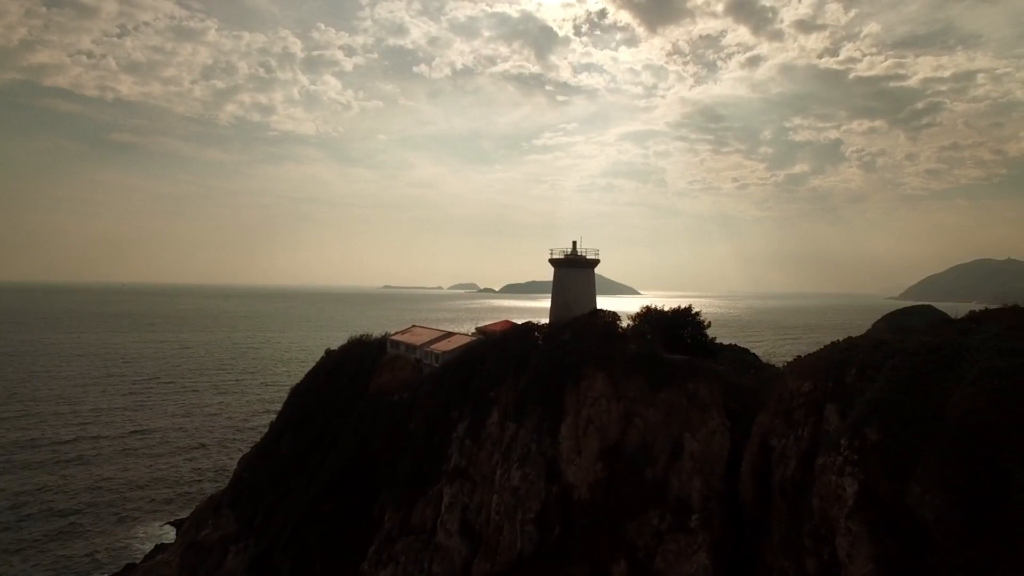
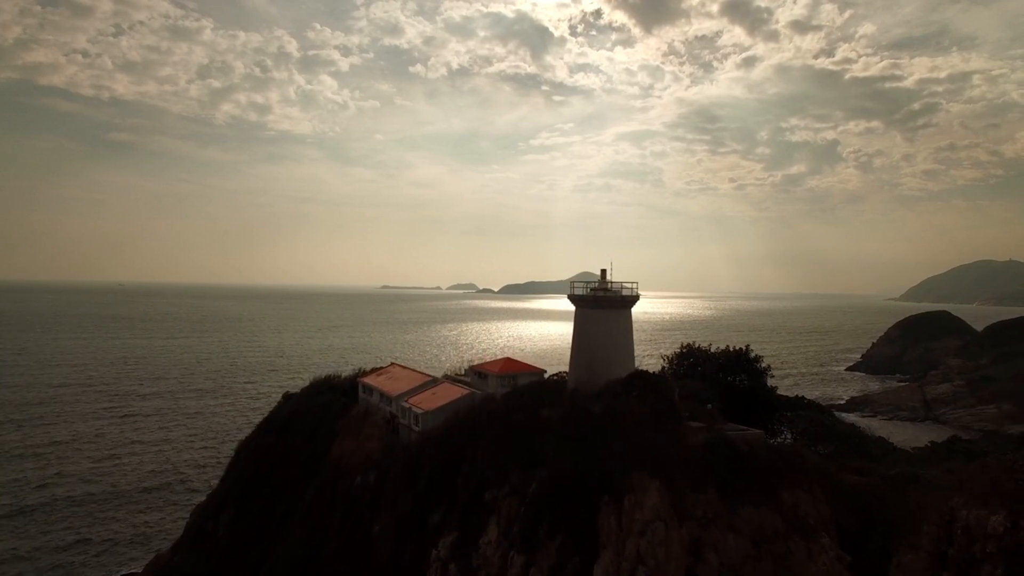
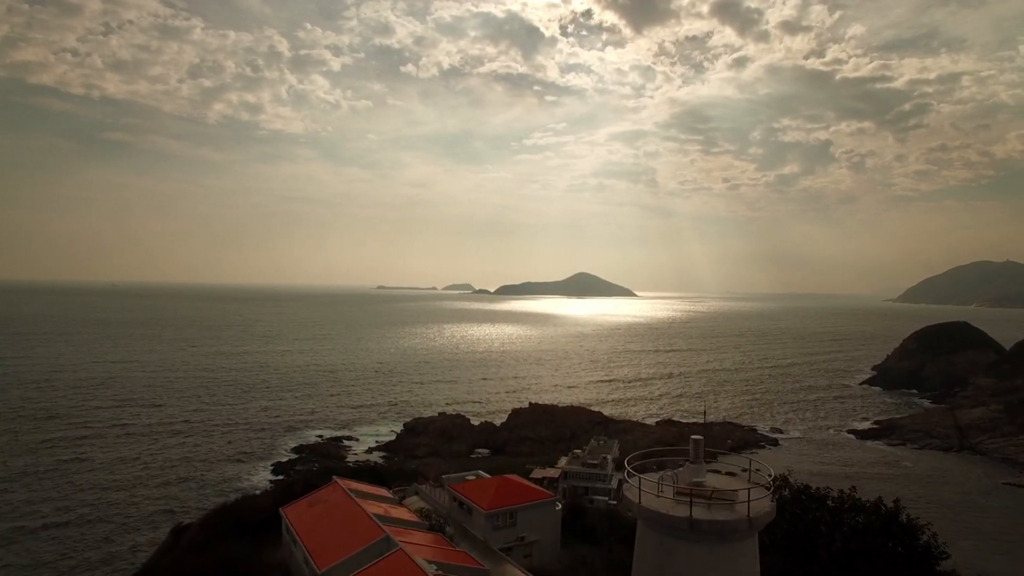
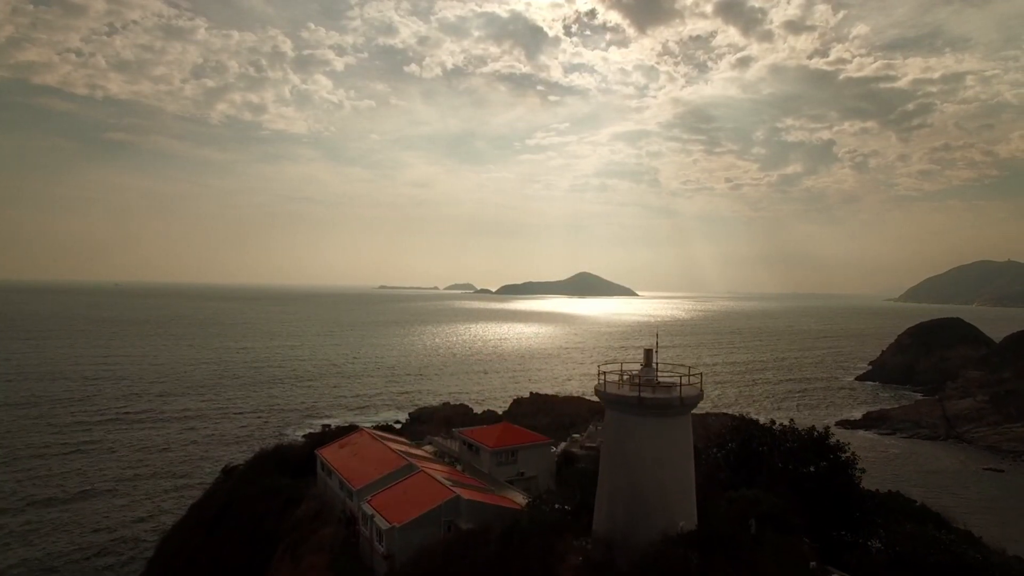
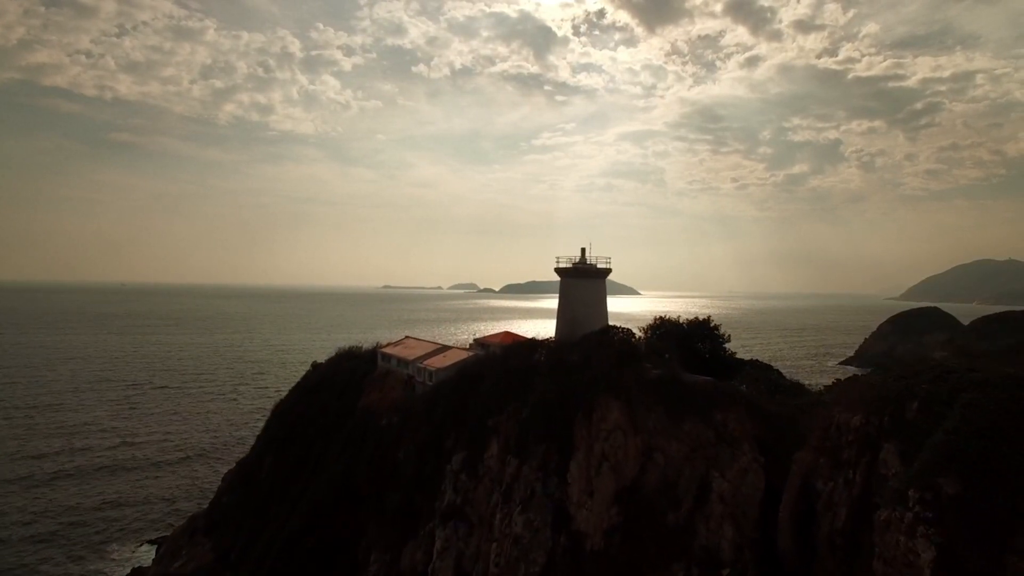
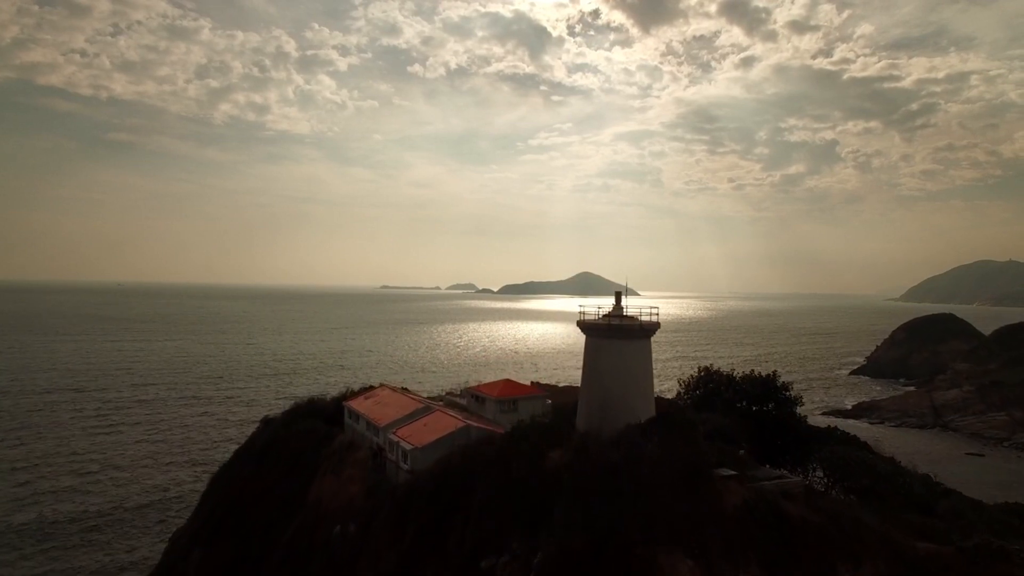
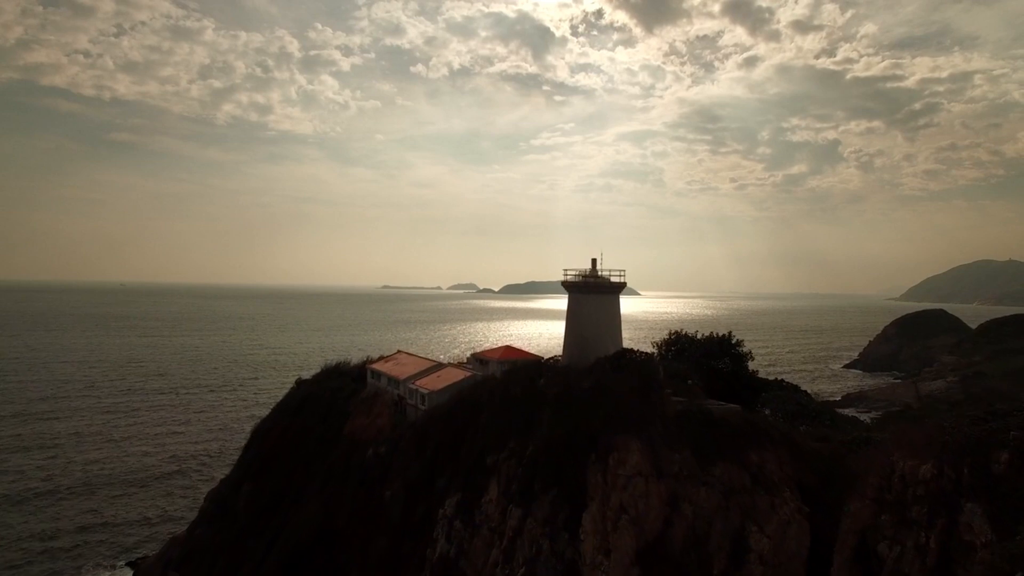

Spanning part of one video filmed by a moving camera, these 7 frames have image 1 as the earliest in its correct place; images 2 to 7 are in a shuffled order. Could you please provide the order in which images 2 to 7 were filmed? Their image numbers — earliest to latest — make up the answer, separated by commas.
5, 7, 2, 6, 4, 3
